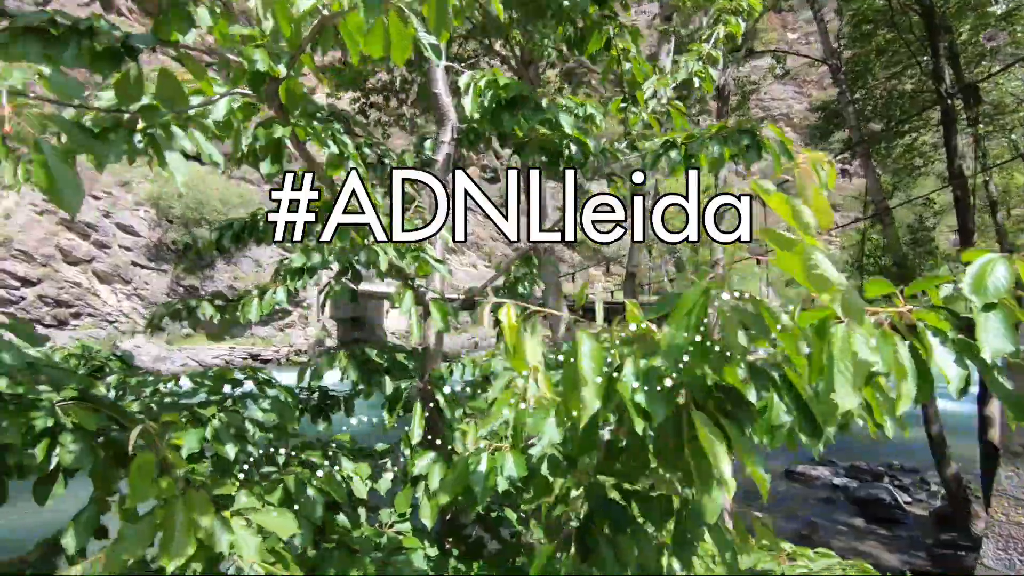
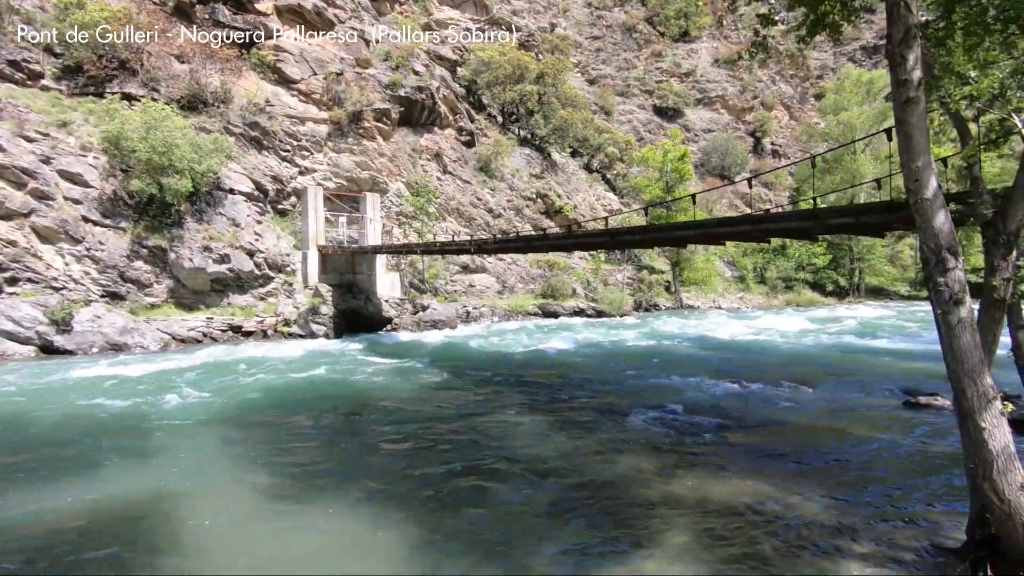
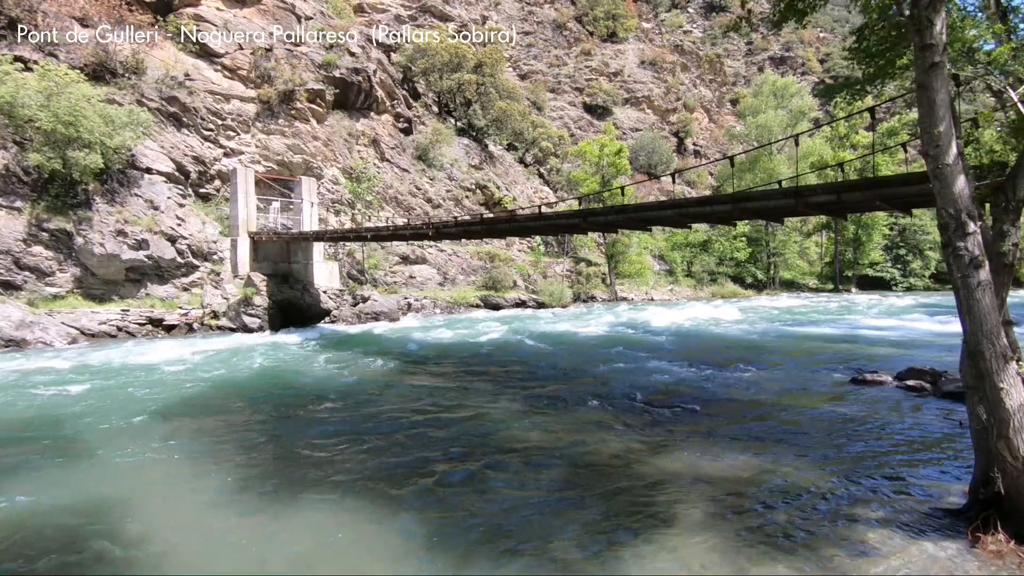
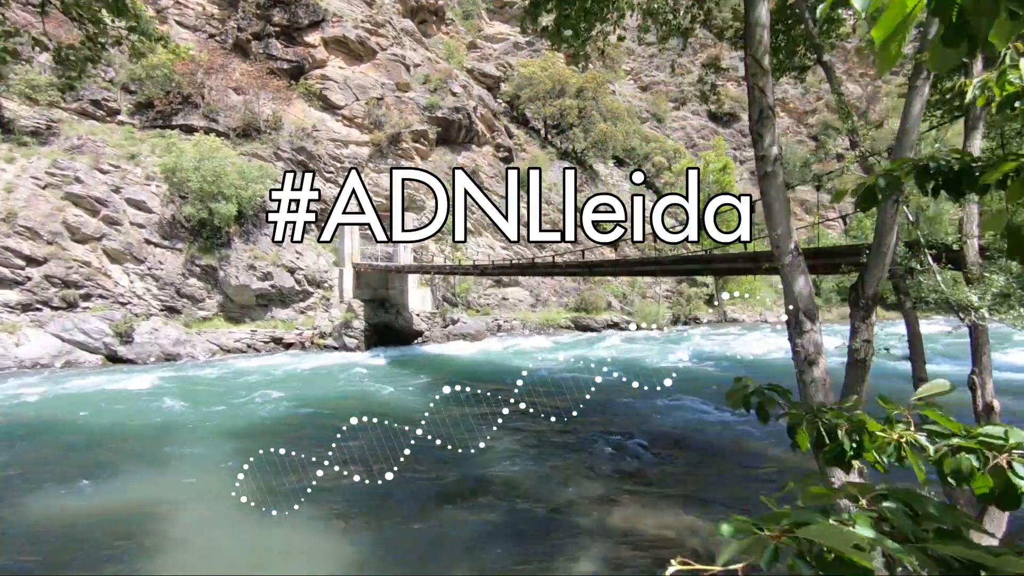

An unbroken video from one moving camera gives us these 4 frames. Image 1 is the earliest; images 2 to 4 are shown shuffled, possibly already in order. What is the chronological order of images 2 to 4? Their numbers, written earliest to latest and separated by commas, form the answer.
4, 2, 3
